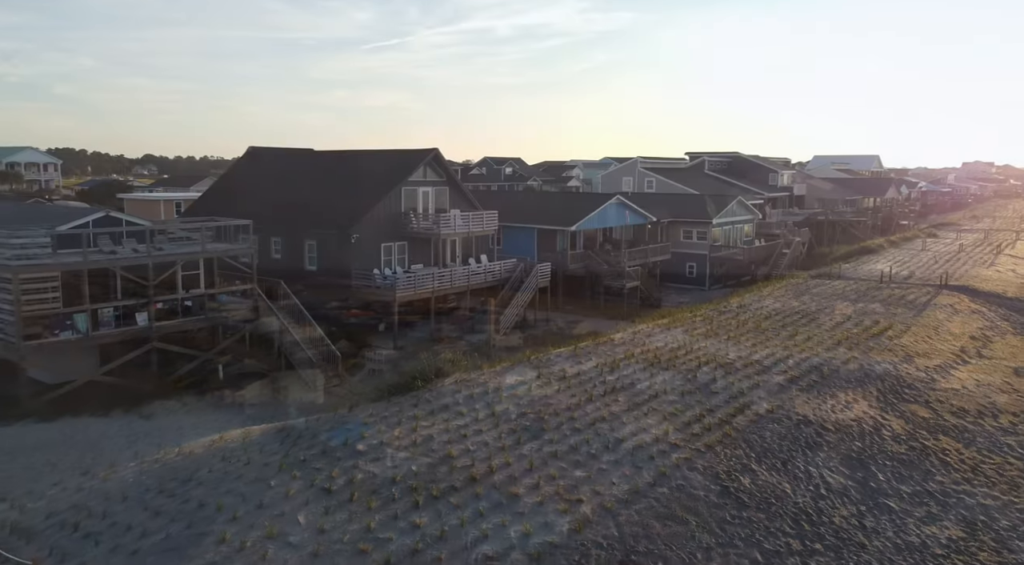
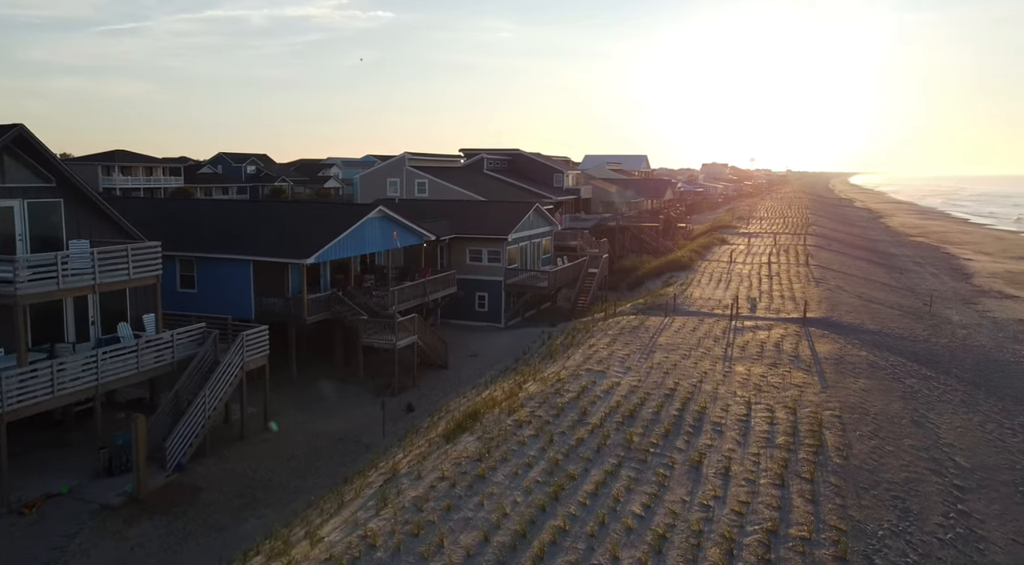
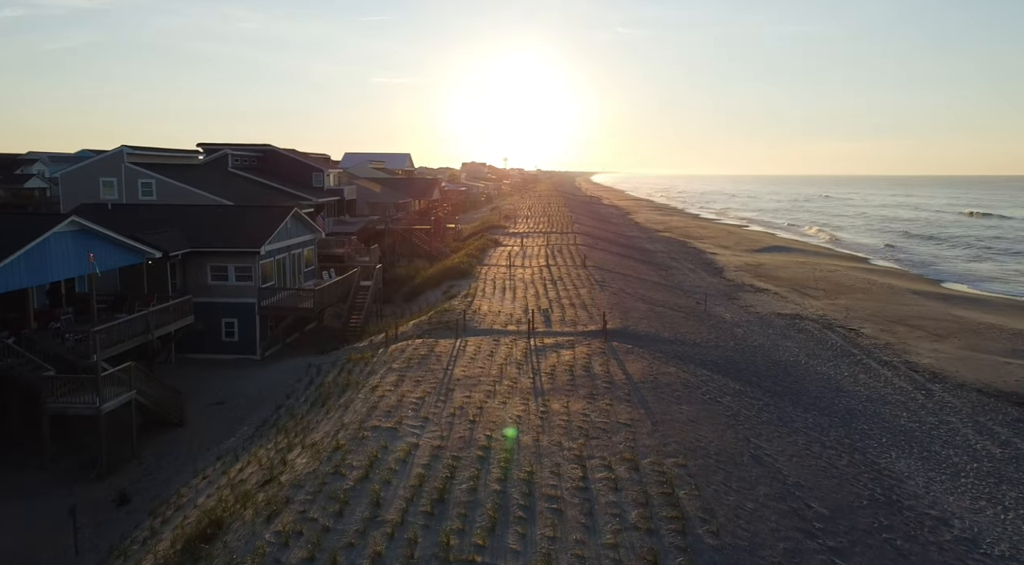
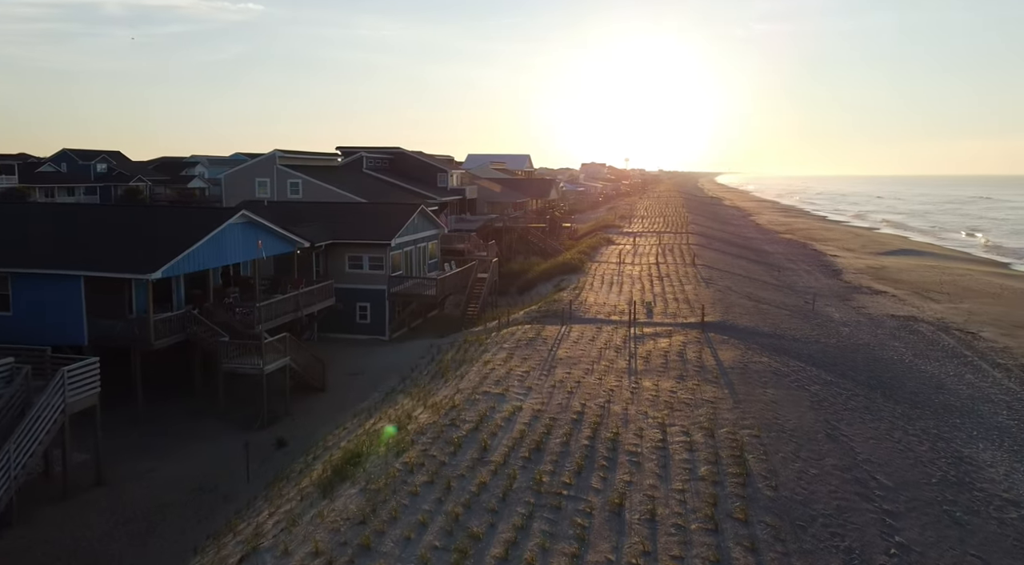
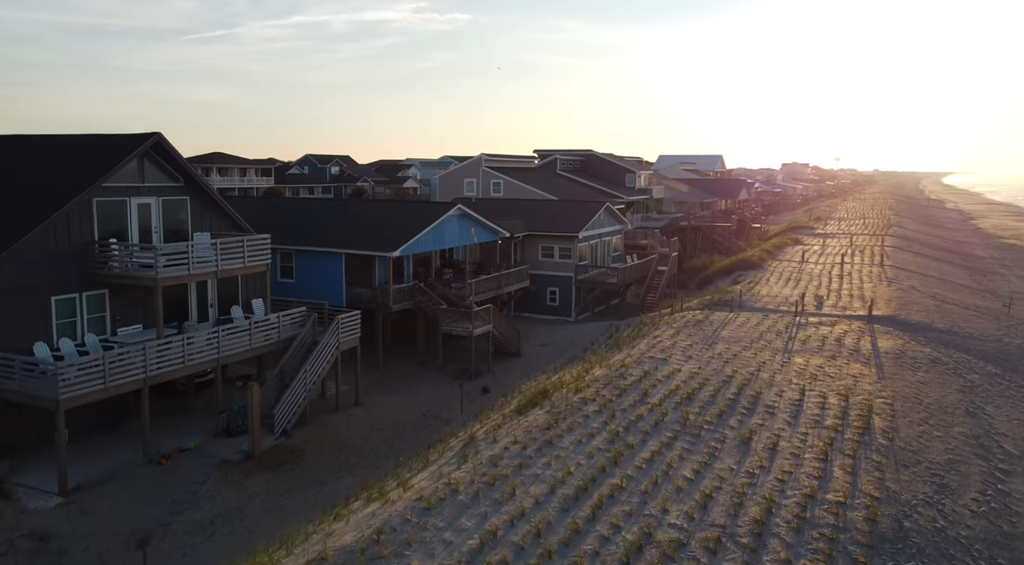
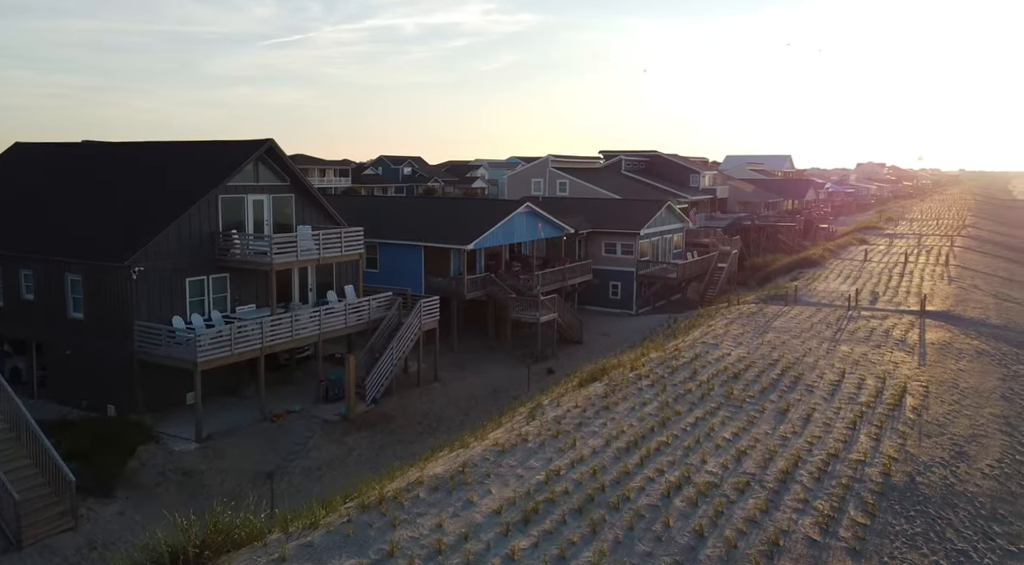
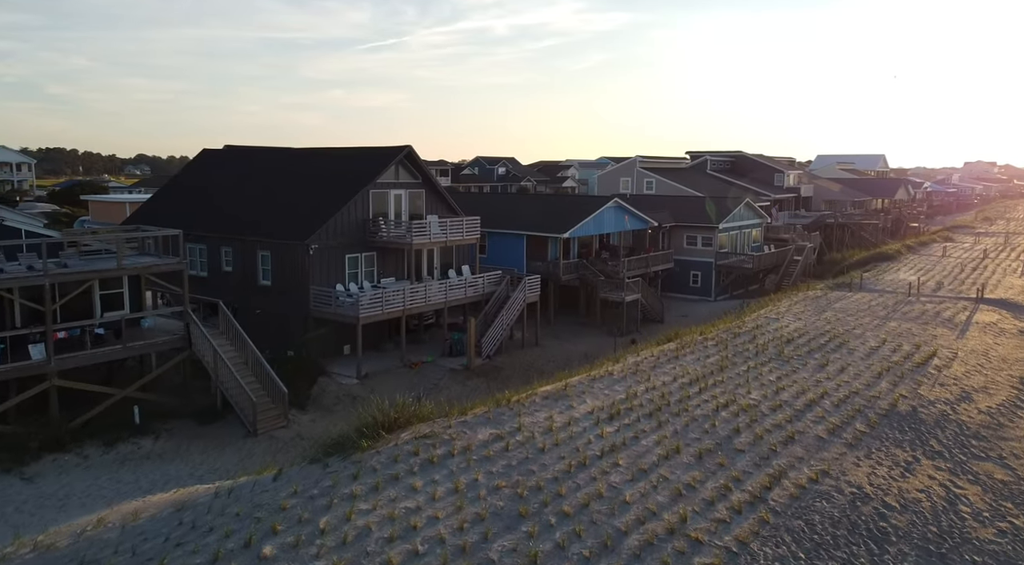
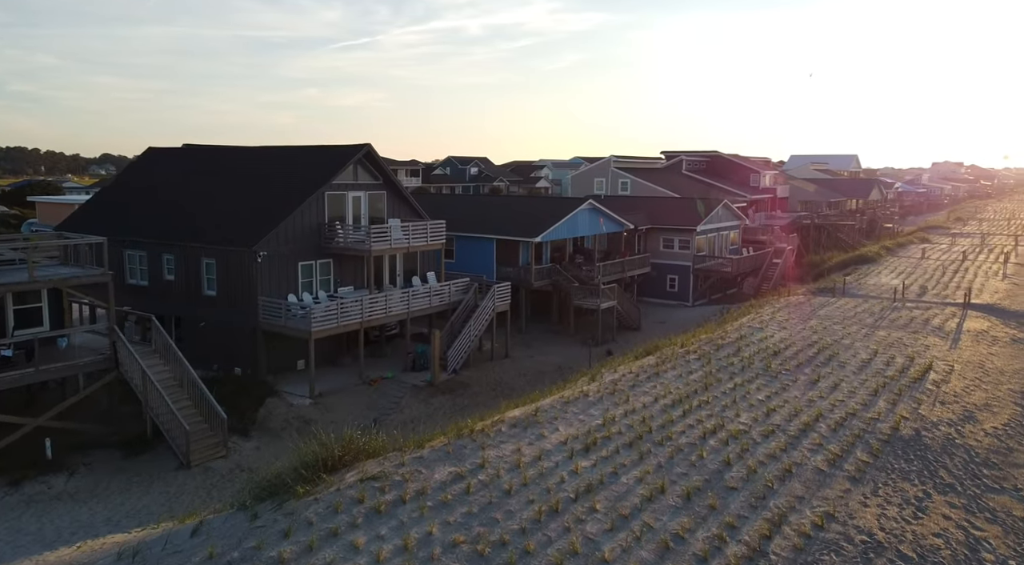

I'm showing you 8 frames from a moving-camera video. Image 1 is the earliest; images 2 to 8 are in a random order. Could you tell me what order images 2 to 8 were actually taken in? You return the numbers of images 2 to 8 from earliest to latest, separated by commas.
7, 8, 6, 5, 2, 4, 3
